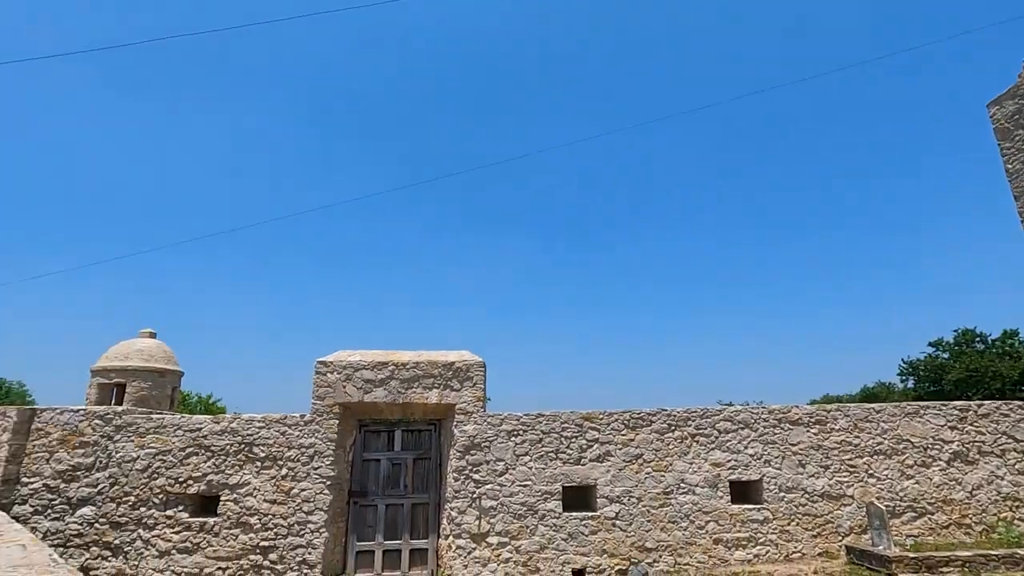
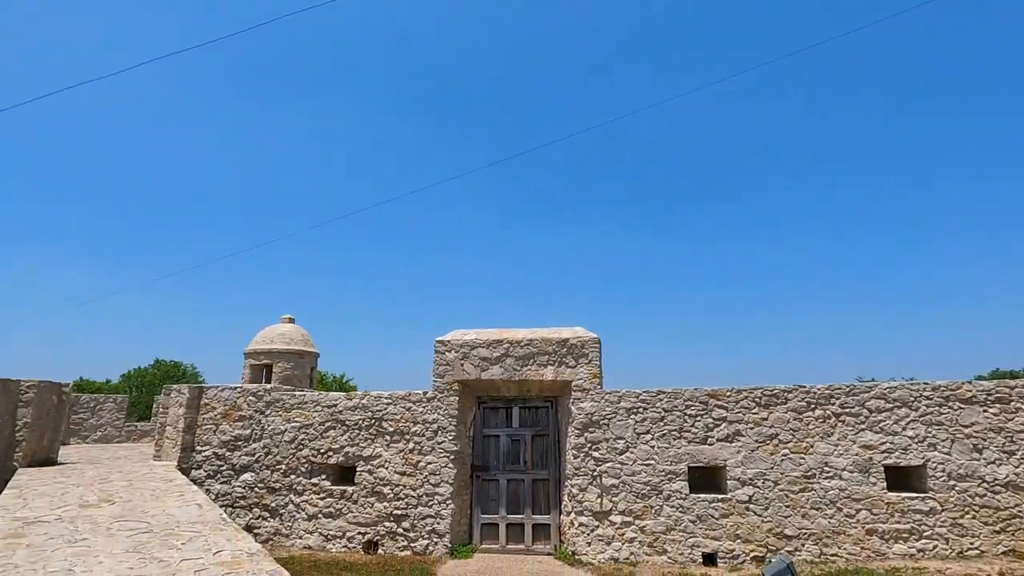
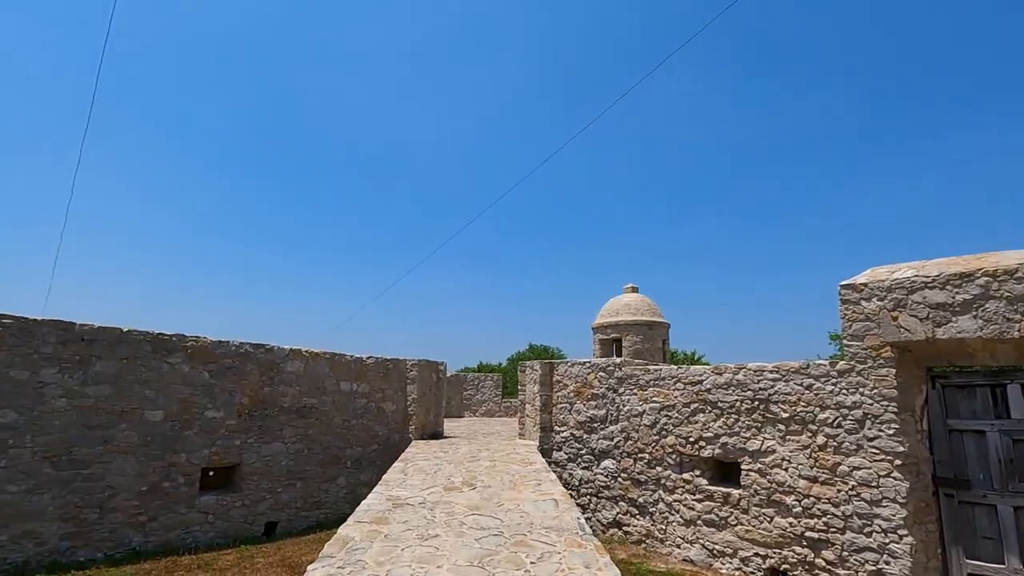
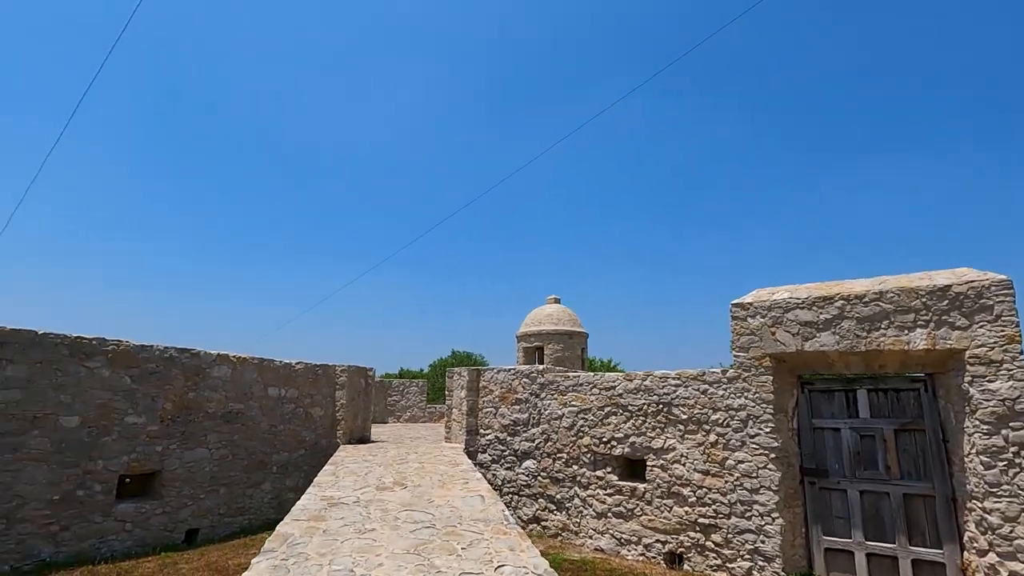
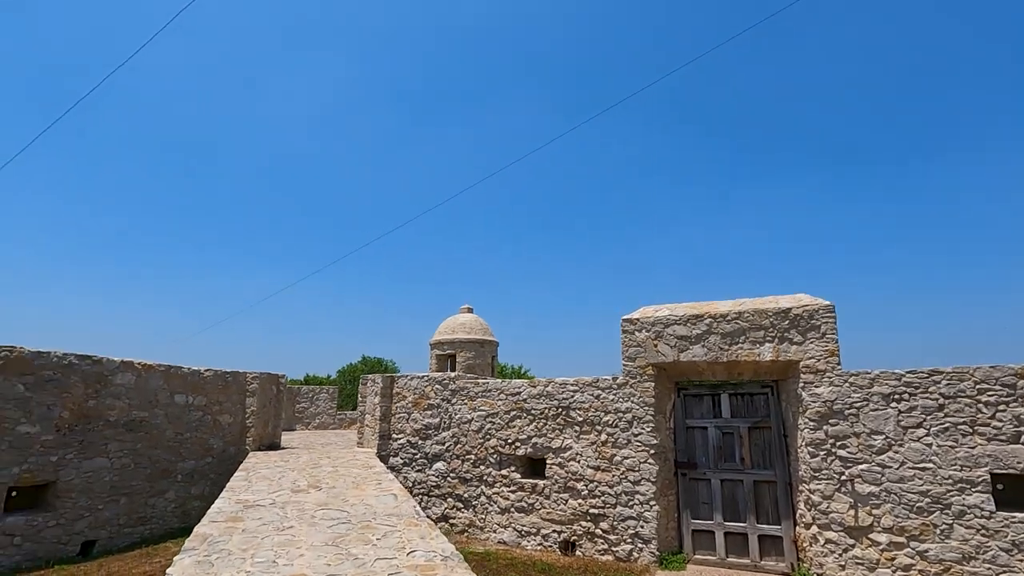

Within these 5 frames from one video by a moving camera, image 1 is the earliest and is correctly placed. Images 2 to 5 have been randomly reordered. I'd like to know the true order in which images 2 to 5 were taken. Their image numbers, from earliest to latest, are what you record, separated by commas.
2, 5, 4, 3
